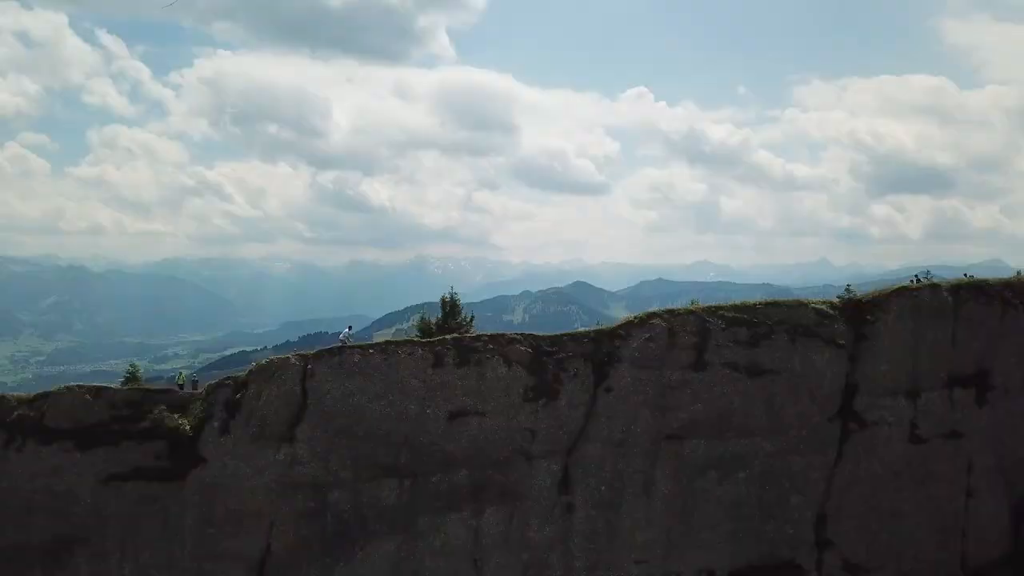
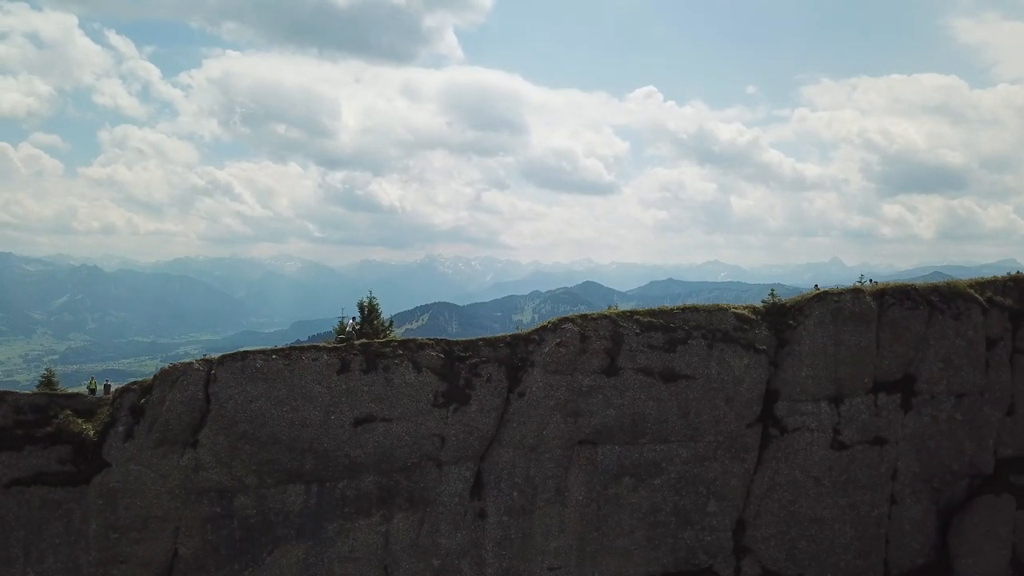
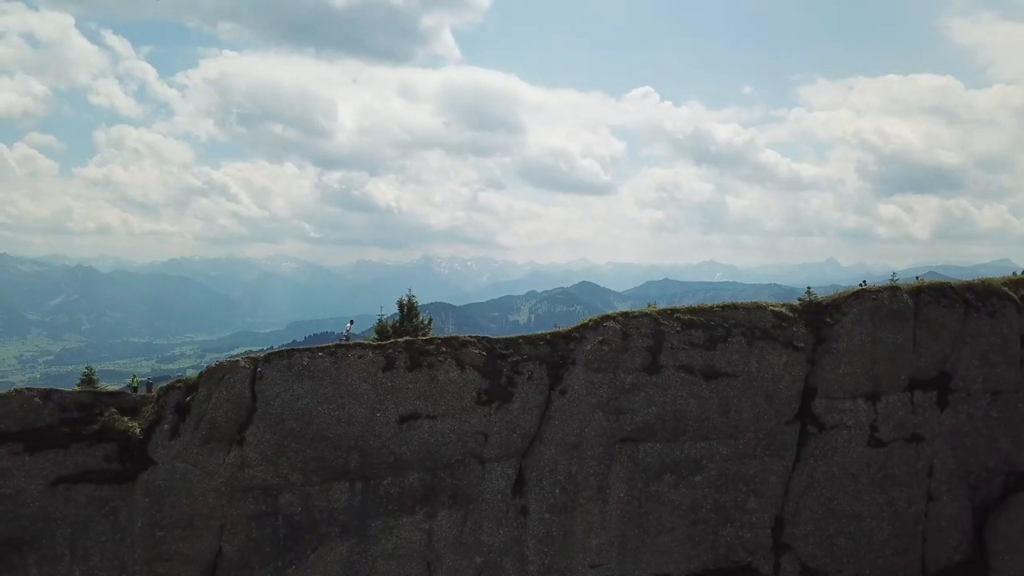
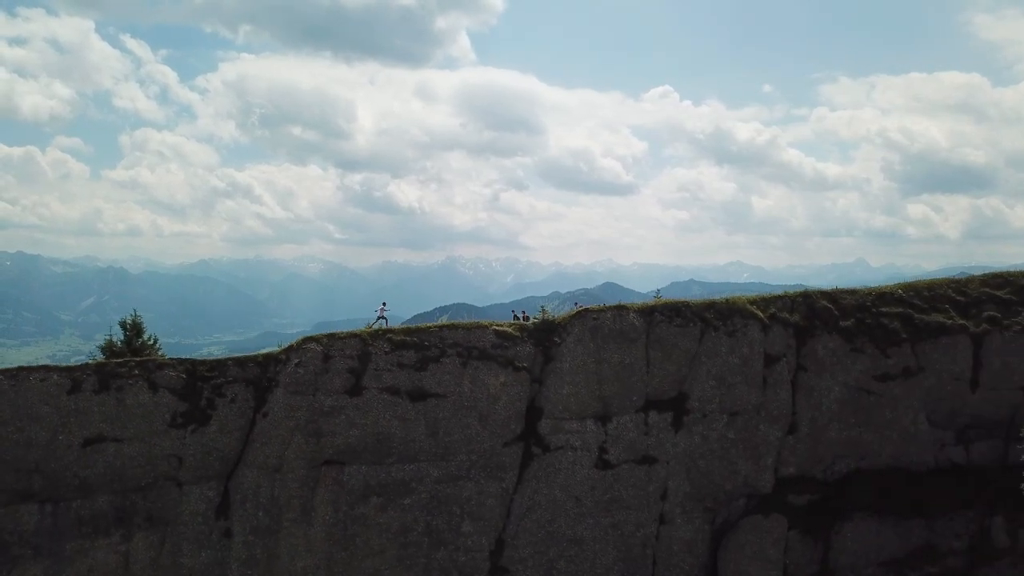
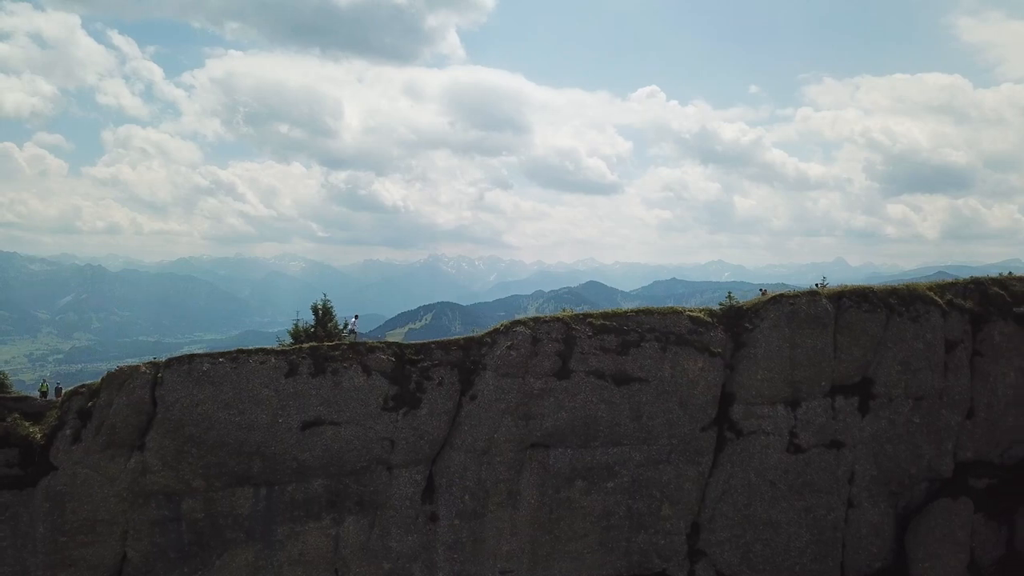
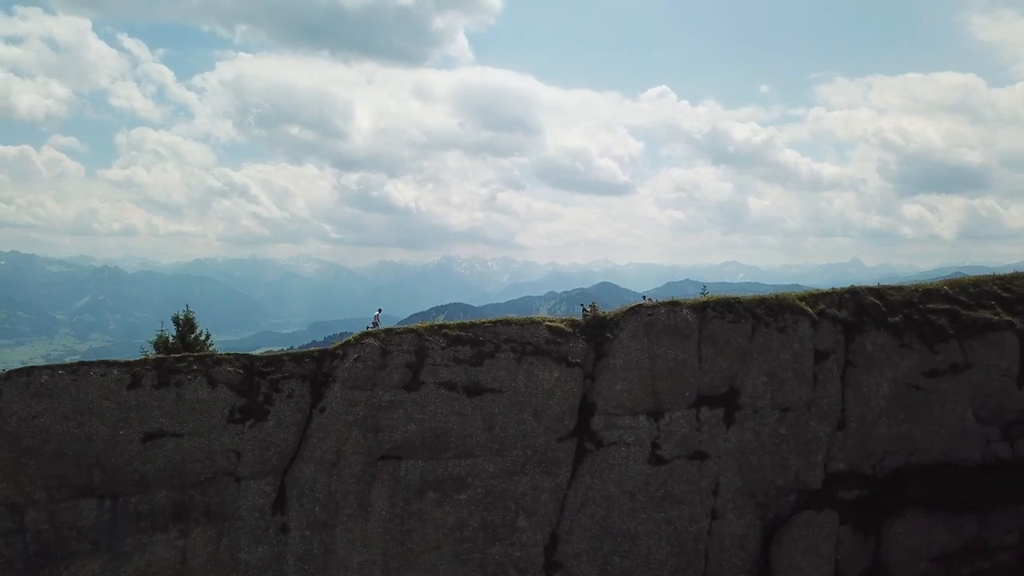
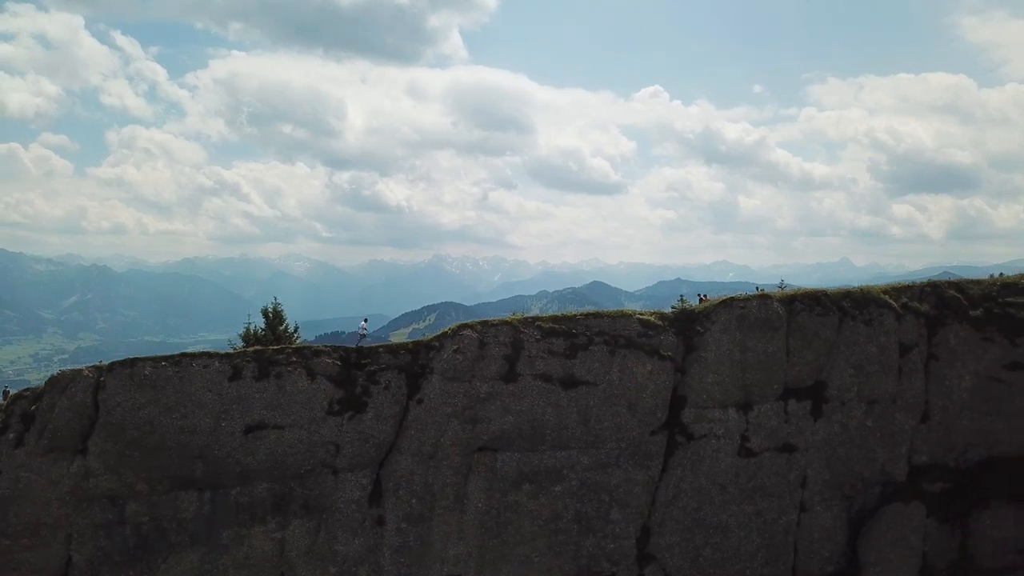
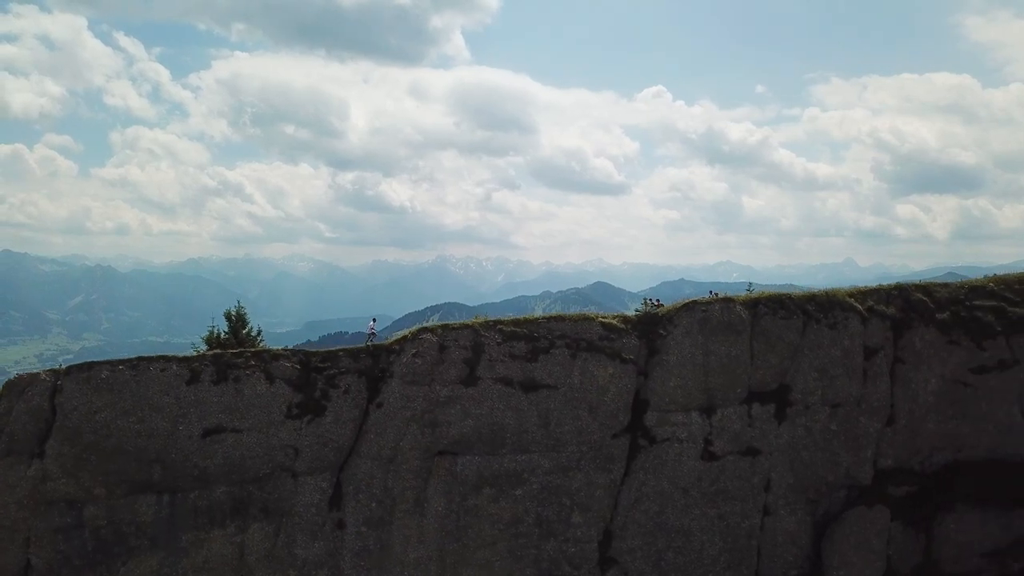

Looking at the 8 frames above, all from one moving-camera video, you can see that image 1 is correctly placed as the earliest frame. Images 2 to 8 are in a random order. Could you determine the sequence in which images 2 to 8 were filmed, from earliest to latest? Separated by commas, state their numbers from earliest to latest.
3, 2, 5, 7, 8, 6, 4
